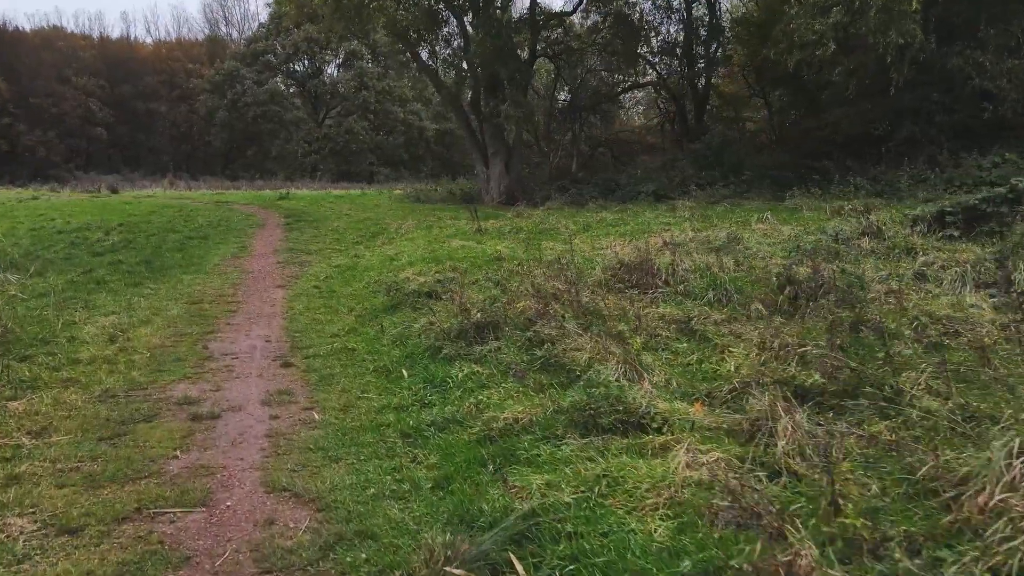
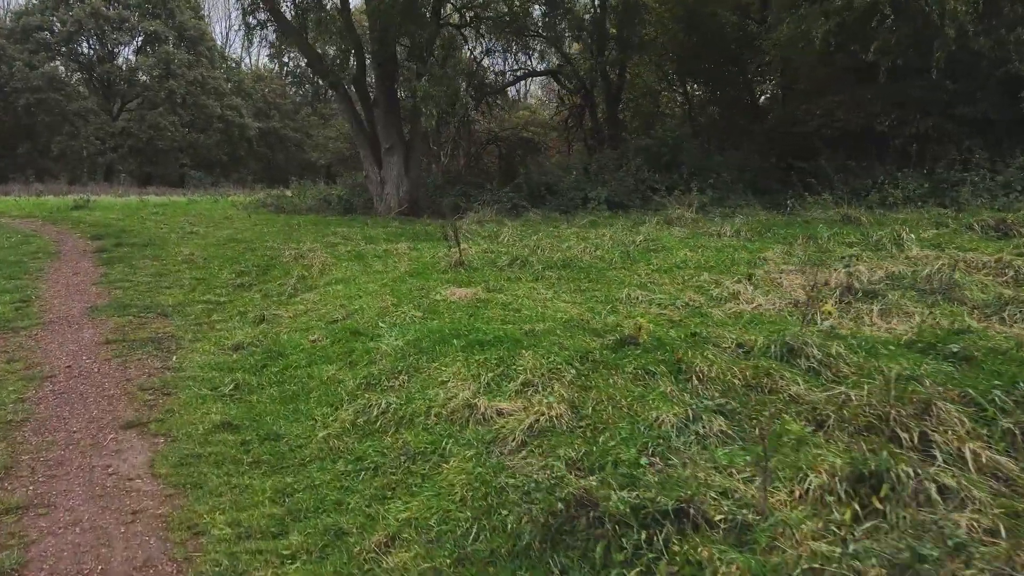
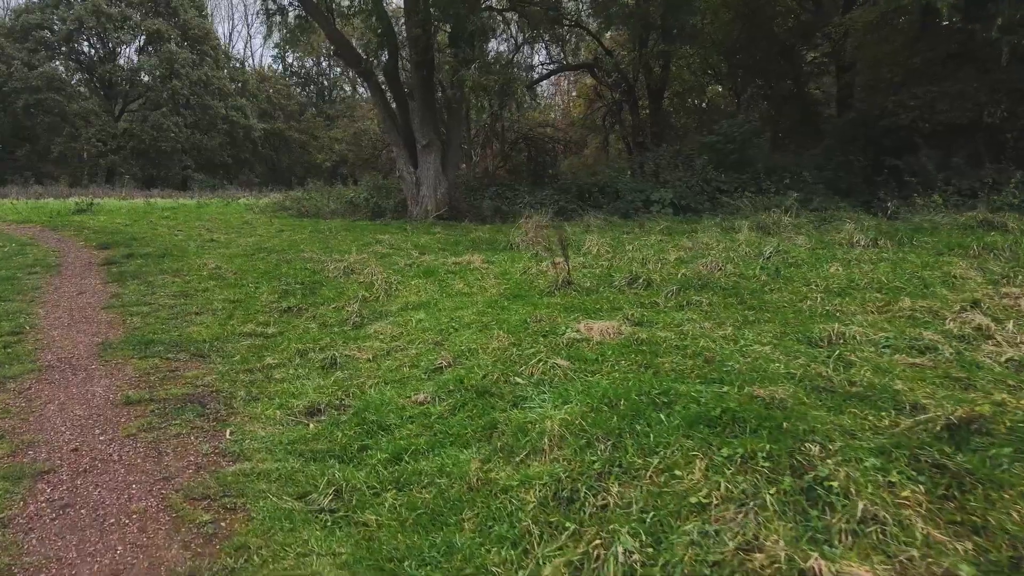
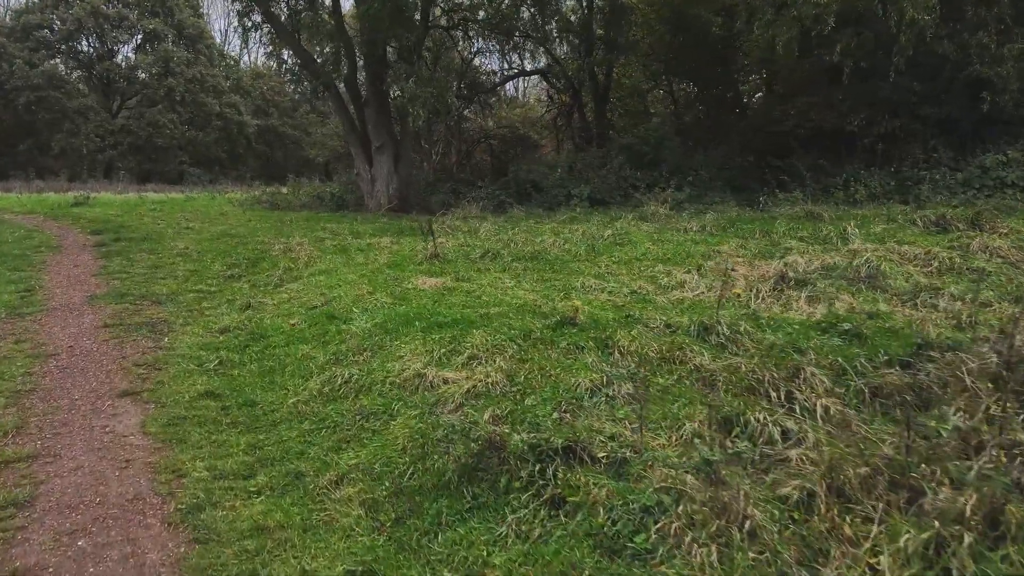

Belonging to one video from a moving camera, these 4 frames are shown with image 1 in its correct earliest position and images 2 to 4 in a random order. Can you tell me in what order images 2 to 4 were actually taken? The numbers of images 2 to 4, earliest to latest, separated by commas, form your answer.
4, 2, 3
